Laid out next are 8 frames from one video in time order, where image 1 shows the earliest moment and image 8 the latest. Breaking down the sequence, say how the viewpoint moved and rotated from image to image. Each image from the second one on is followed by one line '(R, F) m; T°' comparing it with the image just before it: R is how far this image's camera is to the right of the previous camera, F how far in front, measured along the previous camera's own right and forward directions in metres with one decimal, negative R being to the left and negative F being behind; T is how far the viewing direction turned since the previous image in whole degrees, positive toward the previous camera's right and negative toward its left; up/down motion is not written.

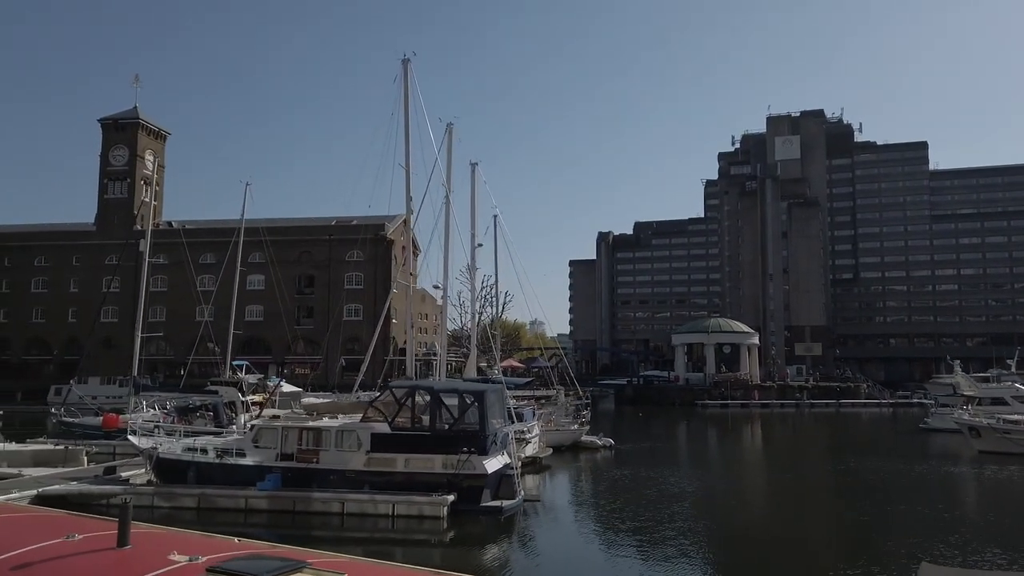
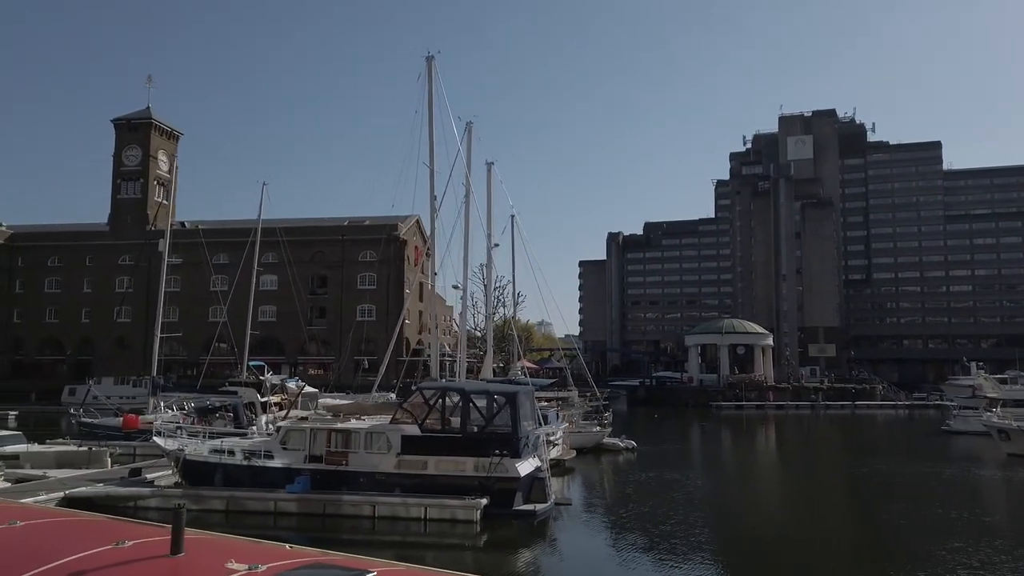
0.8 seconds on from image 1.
(-0.6, +0.3) m; 0°
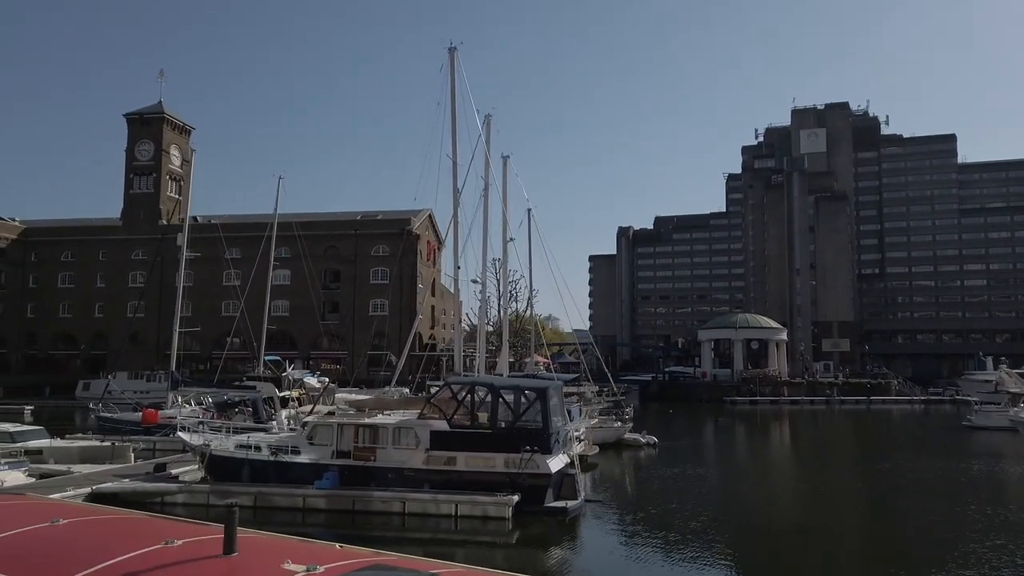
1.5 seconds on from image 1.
(-0.6, +0.3) m; -1°
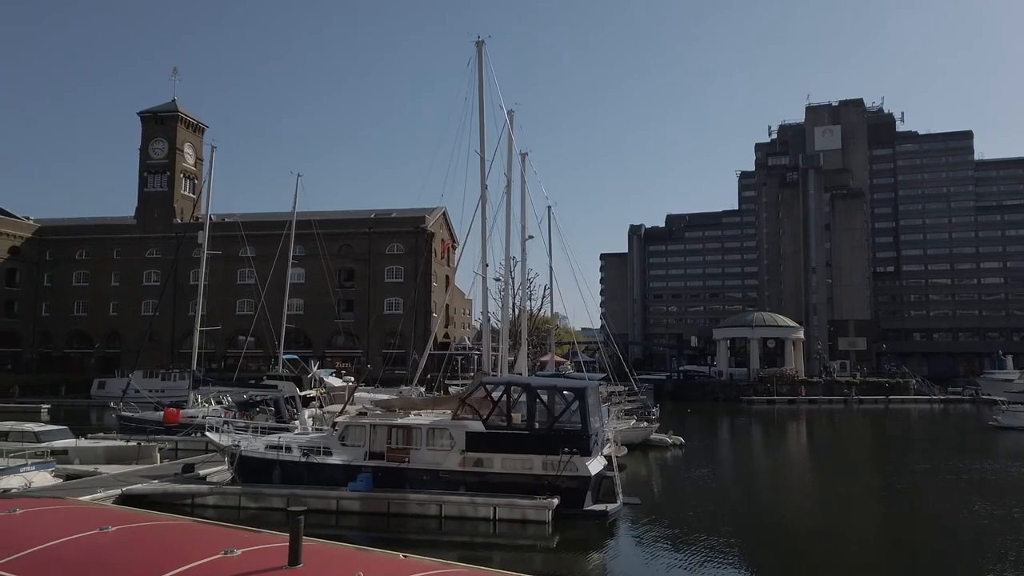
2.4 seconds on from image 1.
(-0.7, +0.4) m; -1°
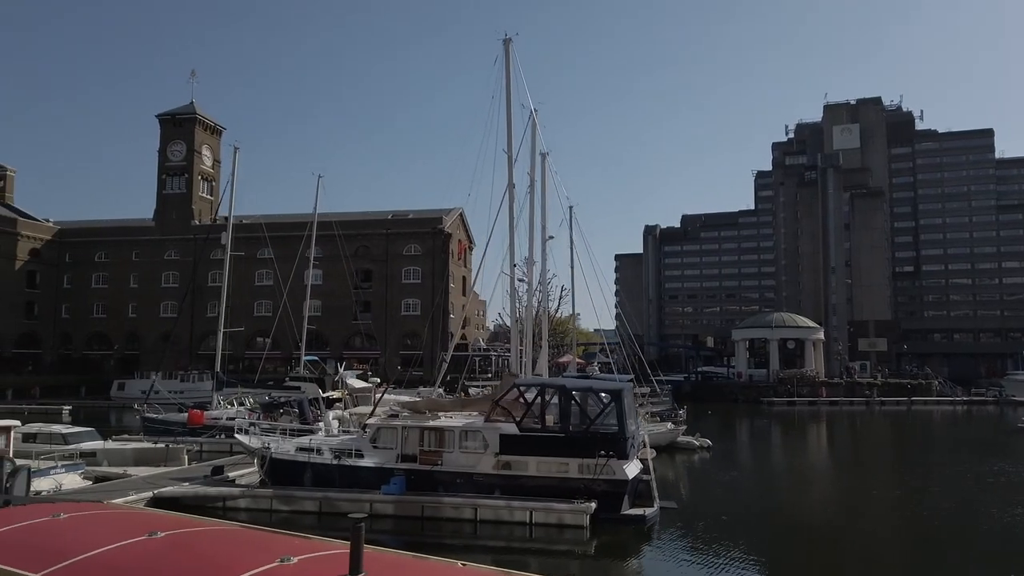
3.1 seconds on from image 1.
(-0.5, +0.3) m; -1°
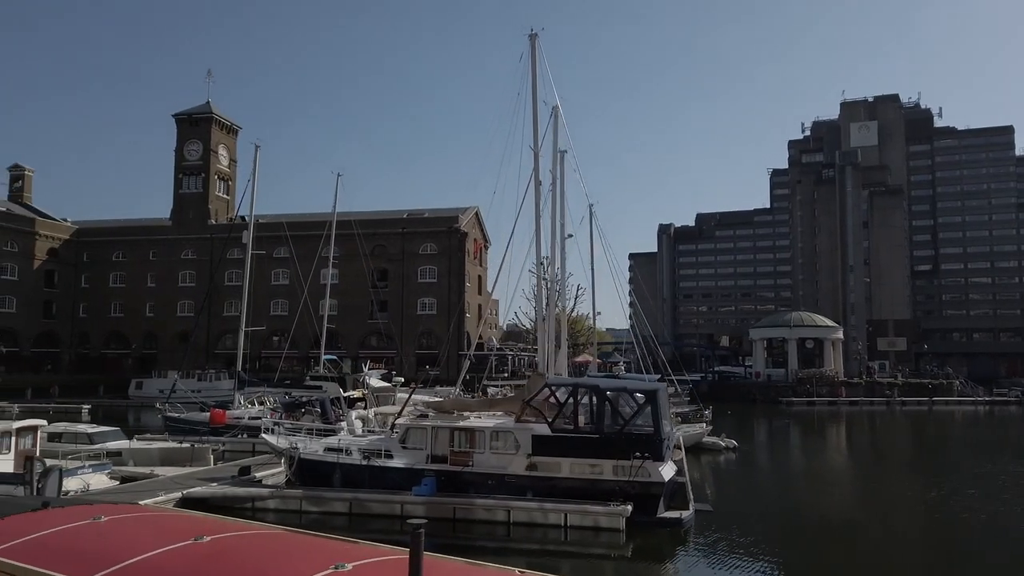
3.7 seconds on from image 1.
(-0.5, +0.3) m; -1°
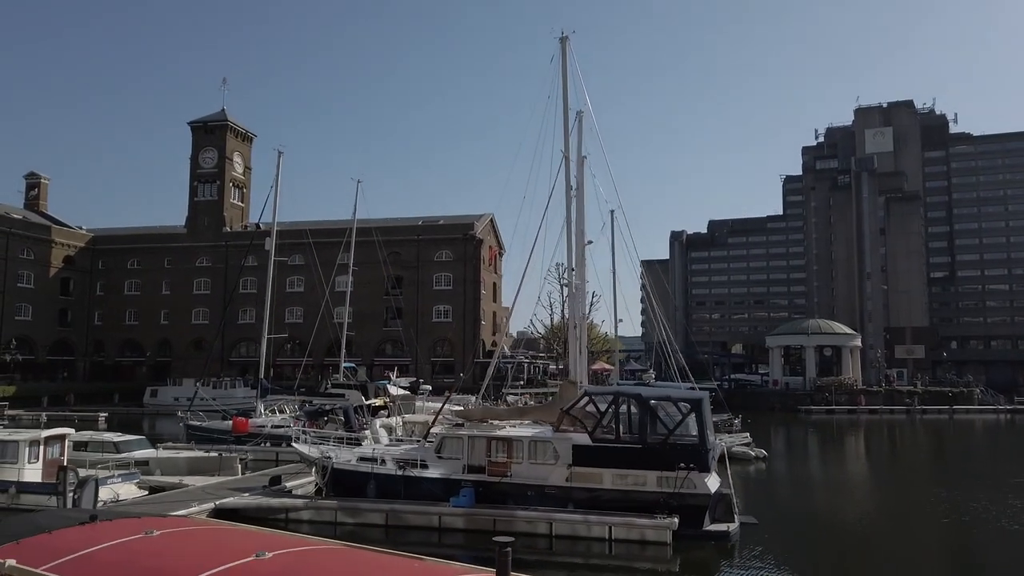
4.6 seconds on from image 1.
(-0.7, +0.3) m; -1°
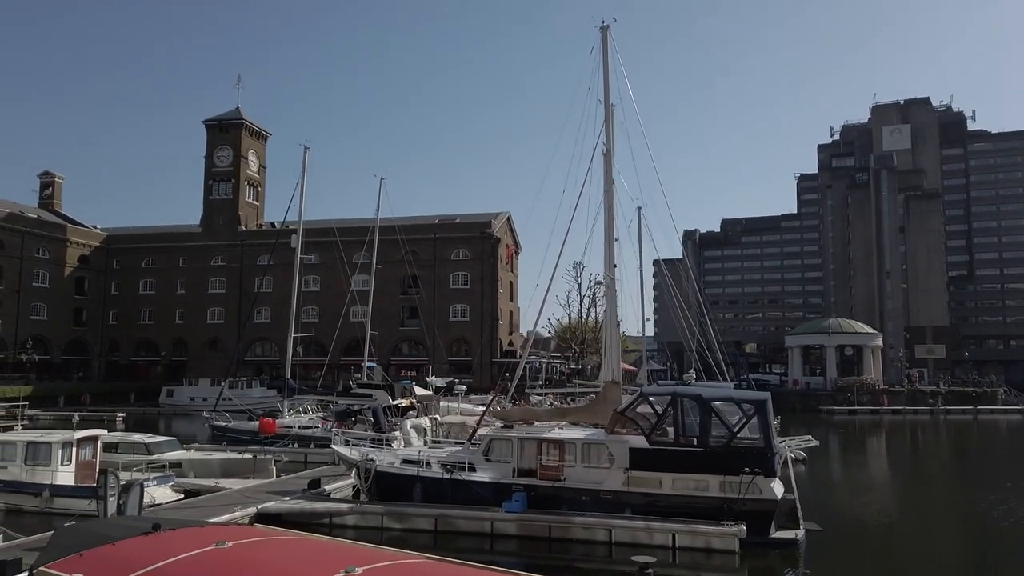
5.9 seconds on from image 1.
(-1.0, +0.6) m; 0°
